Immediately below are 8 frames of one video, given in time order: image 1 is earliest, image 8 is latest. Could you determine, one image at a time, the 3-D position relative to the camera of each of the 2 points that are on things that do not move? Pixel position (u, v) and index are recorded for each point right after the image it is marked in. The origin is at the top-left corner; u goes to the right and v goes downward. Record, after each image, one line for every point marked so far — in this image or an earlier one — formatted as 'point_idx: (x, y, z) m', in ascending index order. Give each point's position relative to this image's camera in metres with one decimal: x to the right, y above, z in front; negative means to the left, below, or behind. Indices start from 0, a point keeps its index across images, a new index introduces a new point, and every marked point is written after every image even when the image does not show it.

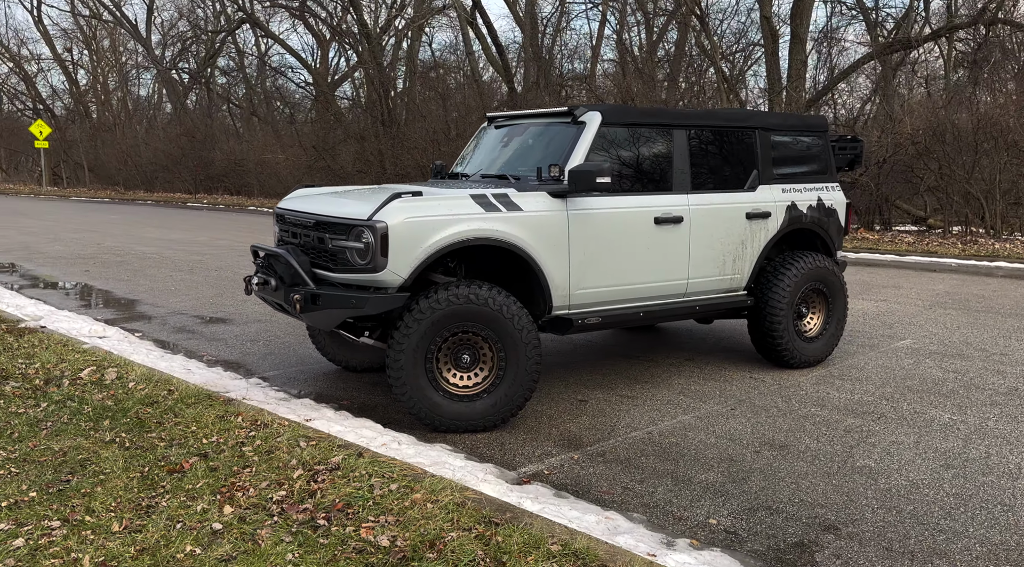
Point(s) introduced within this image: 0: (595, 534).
0: (+0.3, -1.0, +3.6) m
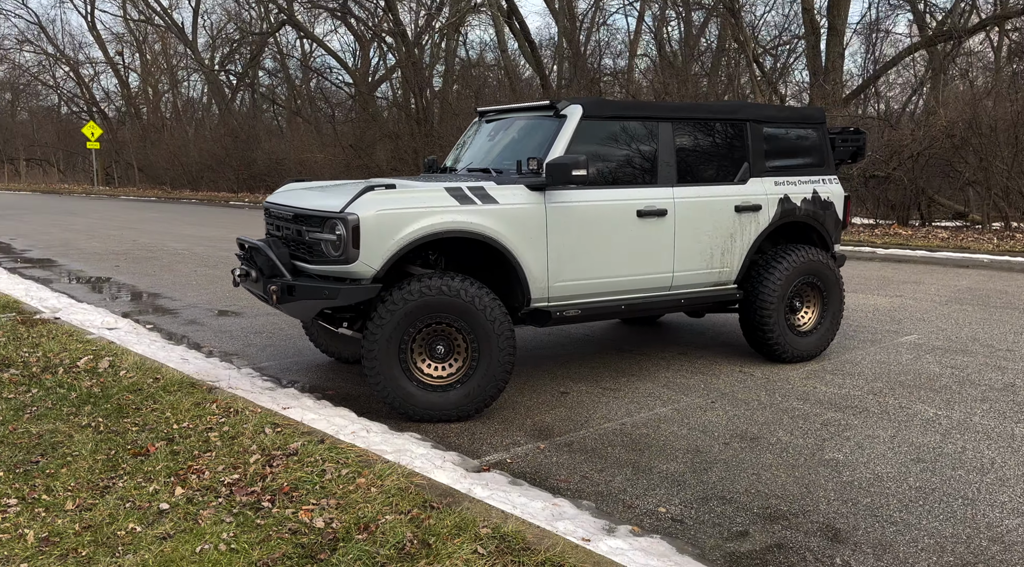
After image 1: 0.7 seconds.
0: (+0.1, -1.0, +3.6) m
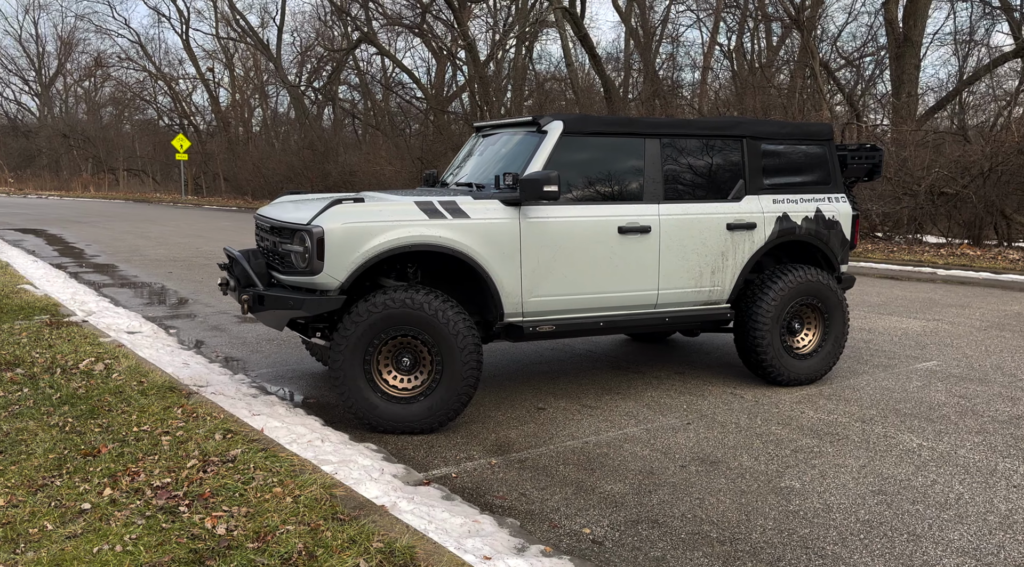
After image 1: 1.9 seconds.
0: (-0.3, -1.1, +3.6) m
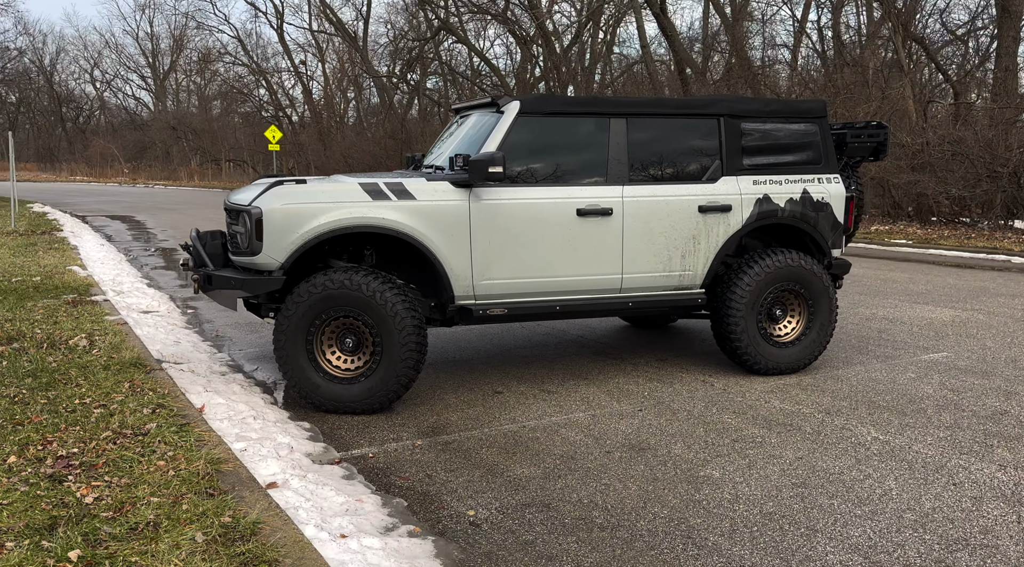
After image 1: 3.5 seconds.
0: (-0.8, -1.0, +3.6) m
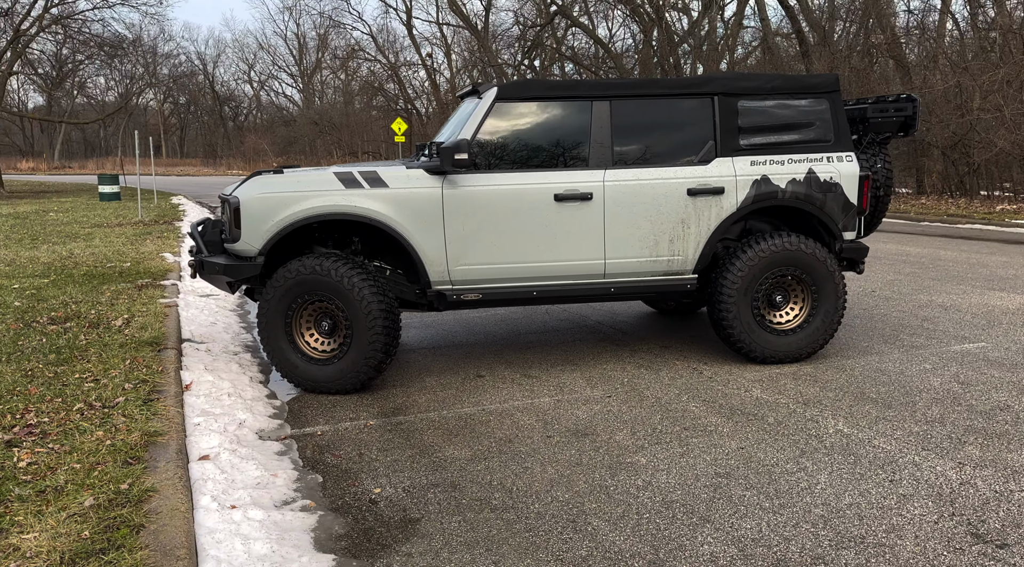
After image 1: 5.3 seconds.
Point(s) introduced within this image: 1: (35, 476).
0: (-1.3, -0.9, +3.9) m
1: (-2.0, -0.8, +3.7) m
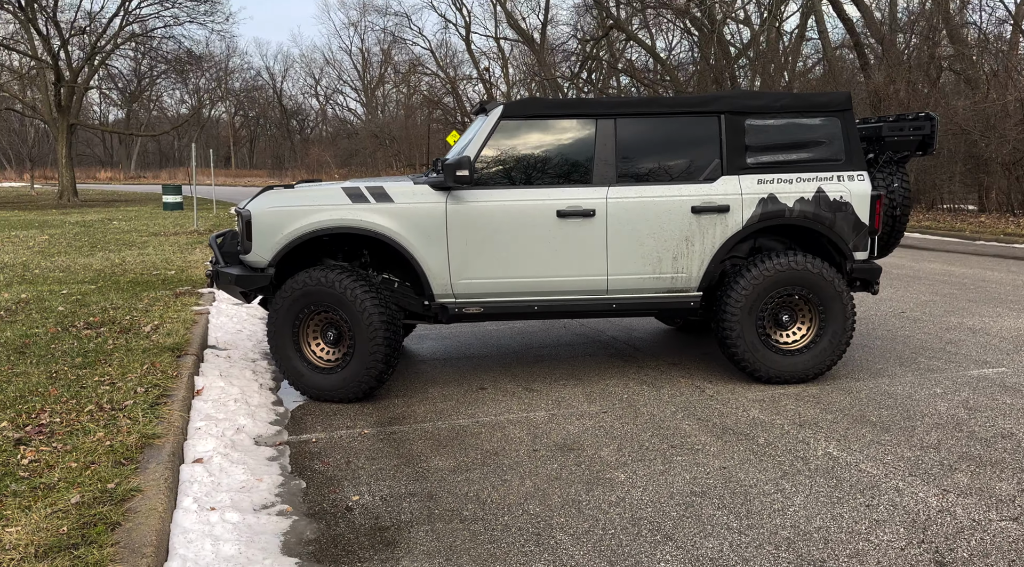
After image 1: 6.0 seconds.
0: (-1.4, -1.0, +4.0) m
1: (-2.2, -0.9, +3.9) m
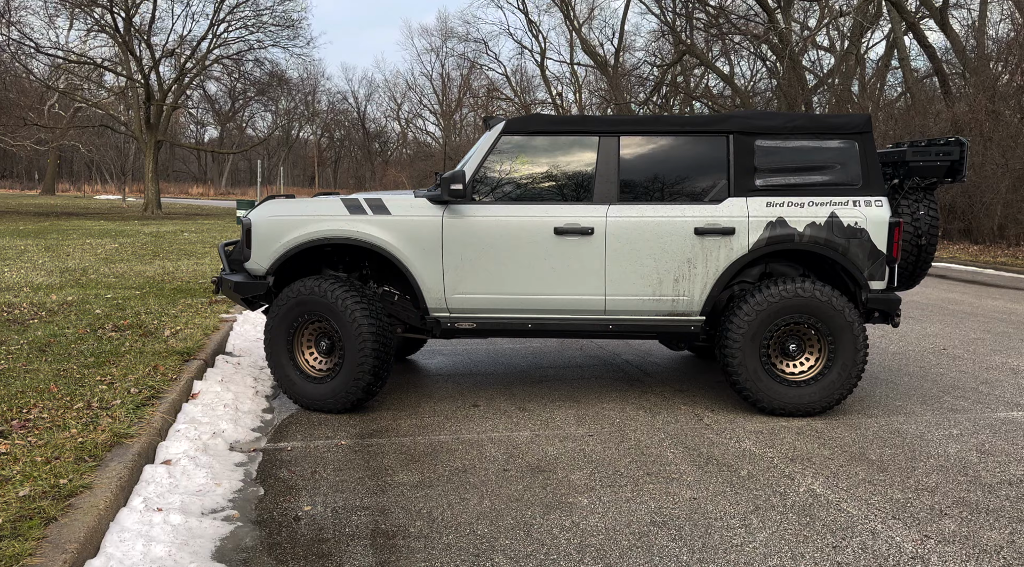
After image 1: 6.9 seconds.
0: (-1.6, -1.0, +4.0) m
1: (-2.4, -0.8, +4.0) m
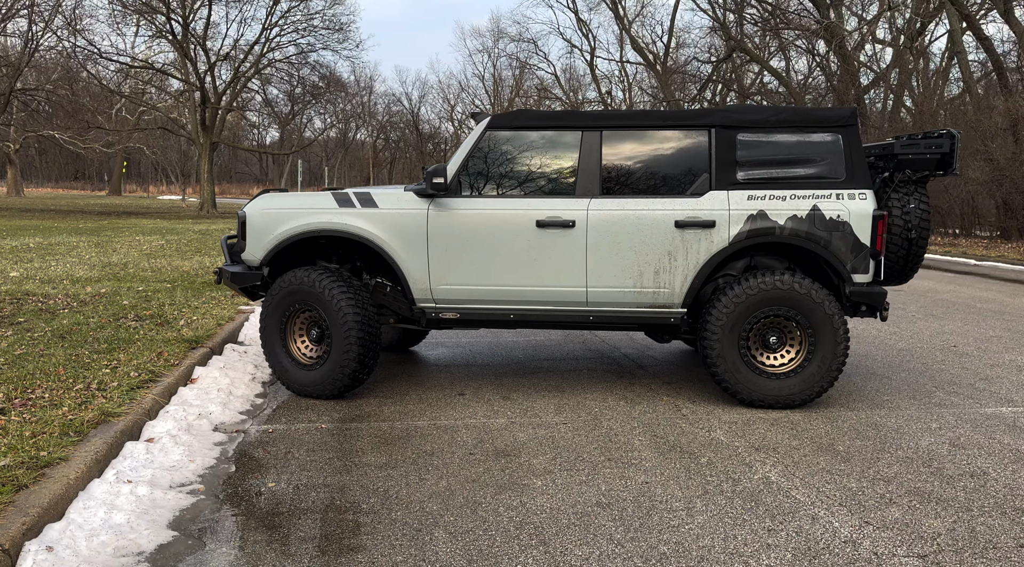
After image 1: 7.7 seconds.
0: (-1.9, -0.9, +4.3) m
1: (-2.6, -0.8, +4.3) m
